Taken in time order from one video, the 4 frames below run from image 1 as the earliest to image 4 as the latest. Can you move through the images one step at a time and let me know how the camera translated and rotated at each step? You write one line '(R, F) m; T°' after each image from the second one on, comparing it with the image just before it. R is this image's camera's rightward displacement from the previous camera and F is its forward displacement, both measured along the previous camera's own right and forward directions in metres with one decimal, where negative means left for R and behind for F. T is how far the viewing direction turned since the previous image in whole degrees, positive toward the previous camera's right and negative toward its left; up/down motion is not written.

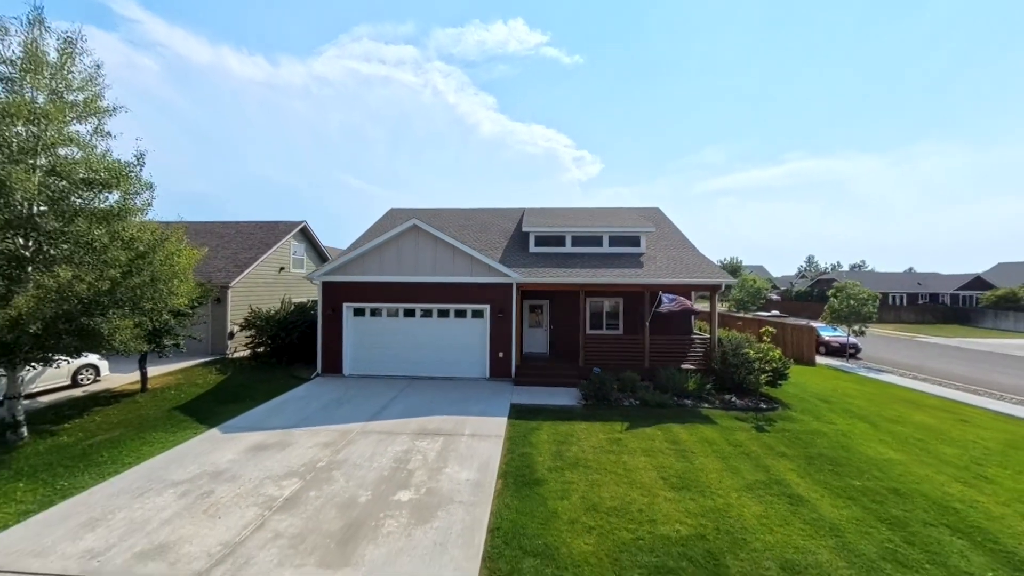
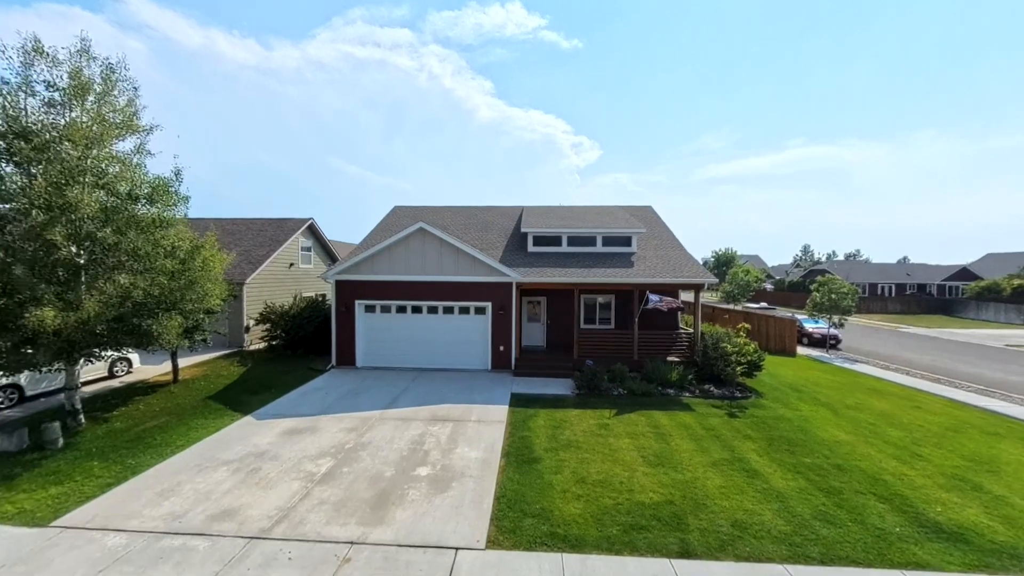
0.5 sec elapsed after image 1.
(-0.1, -1.0) m; 0°
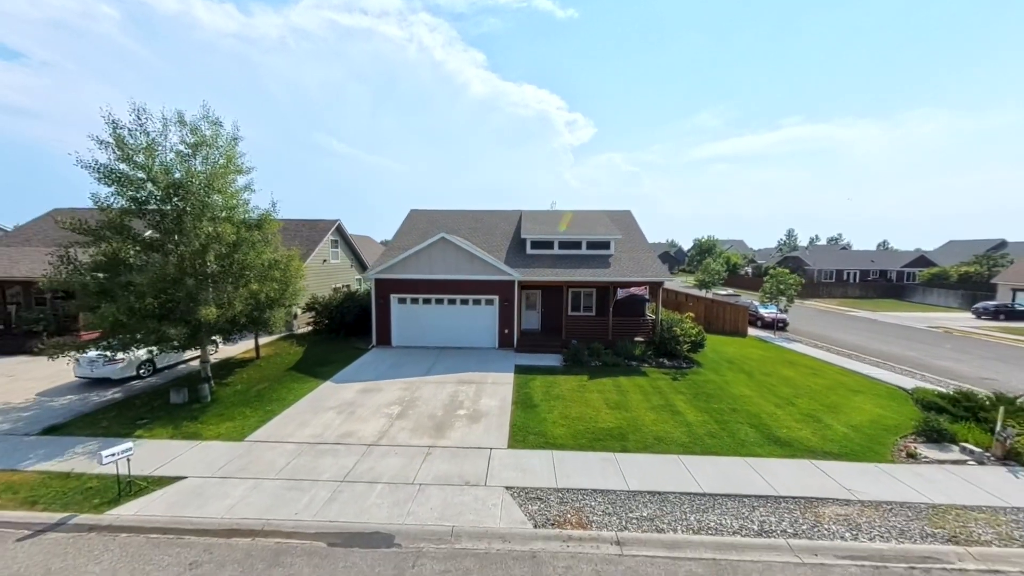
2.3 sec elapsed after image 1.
(-0.4, -3.6) m; +1°
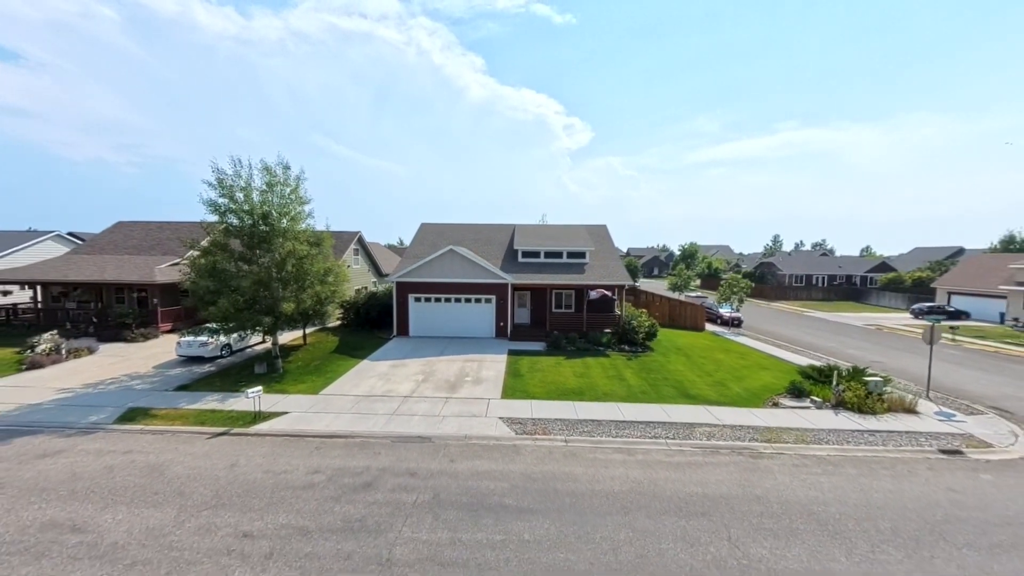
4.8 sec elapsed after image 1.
(+0.2, -4.2) m; 0°
